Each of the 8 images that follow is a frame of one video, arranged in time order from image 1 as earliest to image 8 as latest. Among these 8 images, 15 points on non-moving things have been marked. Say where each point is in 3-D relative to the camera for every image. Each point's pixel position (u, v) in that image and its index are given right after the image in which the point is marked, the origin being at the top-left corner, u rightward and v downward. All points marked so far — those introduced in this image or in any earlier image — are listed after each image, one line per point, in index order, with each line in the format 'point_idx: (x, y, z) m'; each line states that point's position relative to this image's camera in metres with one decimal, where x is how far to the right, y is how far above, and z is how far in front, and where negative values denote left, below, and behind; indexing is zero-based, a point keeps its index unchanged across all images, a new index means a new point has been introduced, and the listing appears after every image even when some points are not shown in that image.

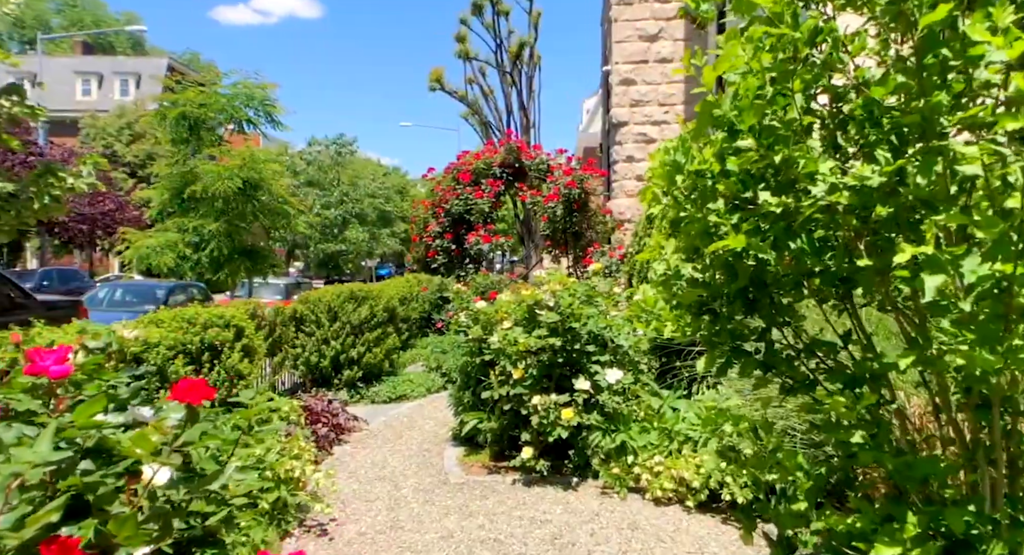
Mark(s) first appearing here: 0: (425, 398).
0: (-1.0, -1.4, +8.7) m
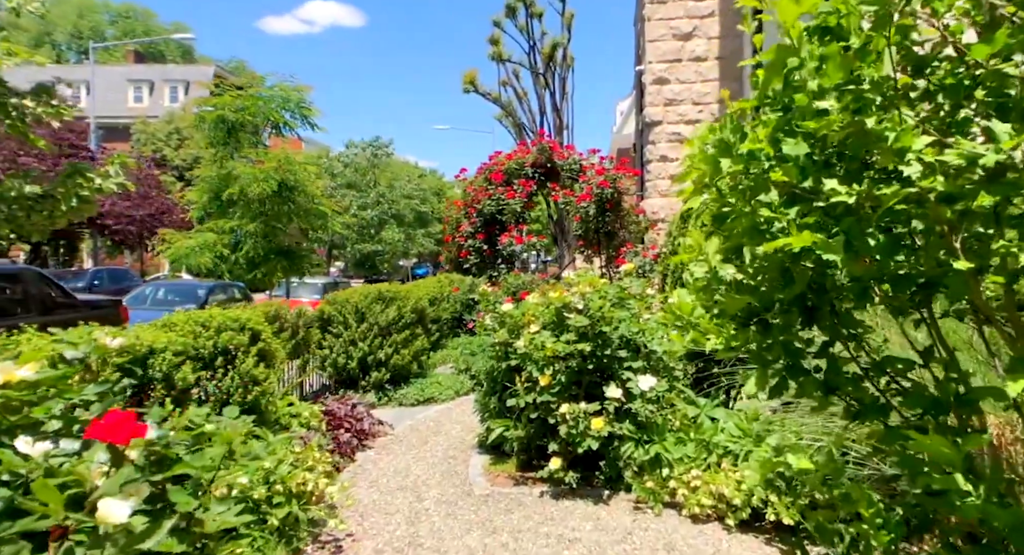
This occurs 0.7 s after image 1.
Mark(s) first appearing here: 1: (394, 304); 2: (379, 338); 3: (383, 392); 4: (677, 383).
0: (-0.7, -1.4, +8.6) m
1: (-1.4, -0.3, +8.6) m
2: (-1.6, -0.7, +8.4) m
3: (-1.5, -1.3, +8.4) m
4: (+1.1, -0.7, +4.8) m
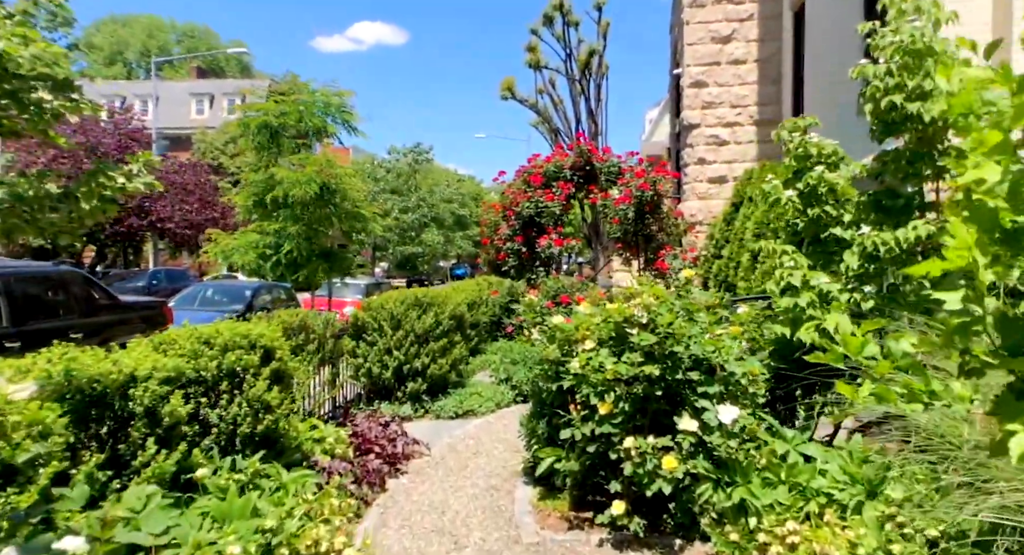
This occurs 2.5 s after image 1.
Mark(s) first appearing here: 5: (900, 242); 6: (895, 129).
0: (-0.2, -1.5, +7.9) m
1: (-0.9, -0.4, +8.0) m
2: (-1.1, -0.7, +7.9) m
3: (-1.0, -1.3, +7.8) m
4: (+1.4, -0.8, +4.1) m
5: (+2.0, +0.2, +3.8) m
6: (+2.1, +0.8, +3.9) m
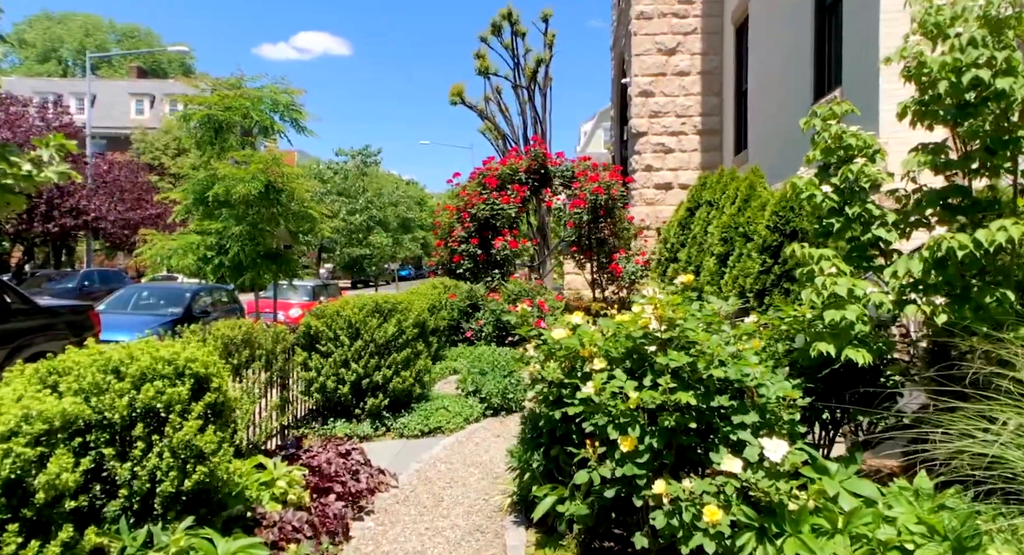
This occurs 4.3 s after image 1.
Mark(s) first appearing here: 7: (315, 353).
0: (-0.5, -1.5, +7.1) m
1: (-1.2, -0.4, +7.1) m
2: (-1.3, -0.8, +7.0) m
3: (-1.3, -1.4, +7.0) m
4: (+1.4, -0.8, +3.4) m
5: (+2.0, +0.1, +3.2) m
6: (+2.1, +0.8, +3.3) m
7: (-1.9, -0.7, +6.8) m
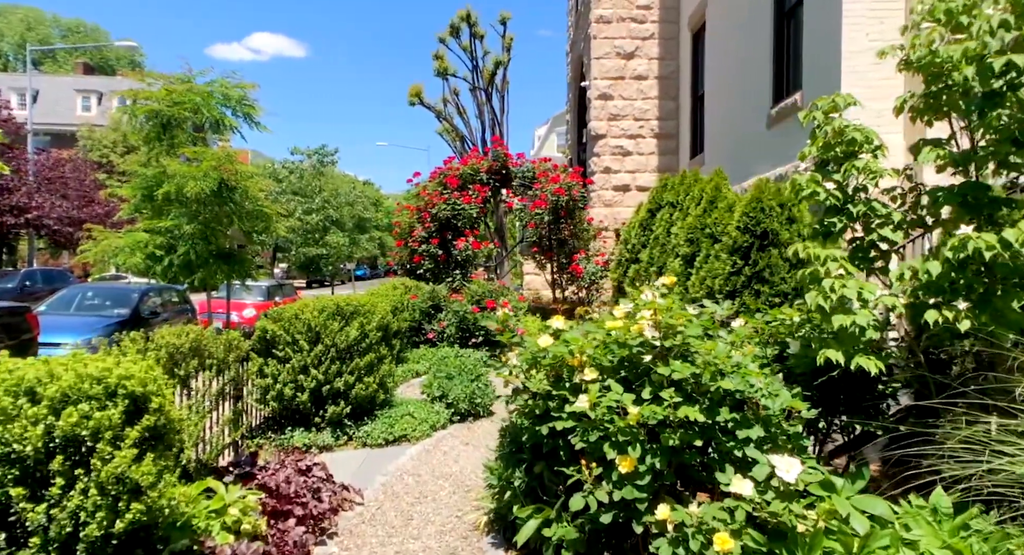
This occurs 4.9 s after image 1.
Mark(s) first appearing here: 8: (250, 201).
0: (-0.7, -1.5, +6.8) m
1: (-1.5, -0.4, +6.7) m
2: (-1.6, -0.8, +6.6) m
3: (-1.6, -1.4, +6.5) m
4: (+1.3, -0.8, +3.2) m
5: (+2.0, +0.1, +2.9) m
6: (+2.0, +0.8, +3.1) m
7: (-2.1, -0.7, +6.3) m
8: (-3.2, +1.0, +8.8) m
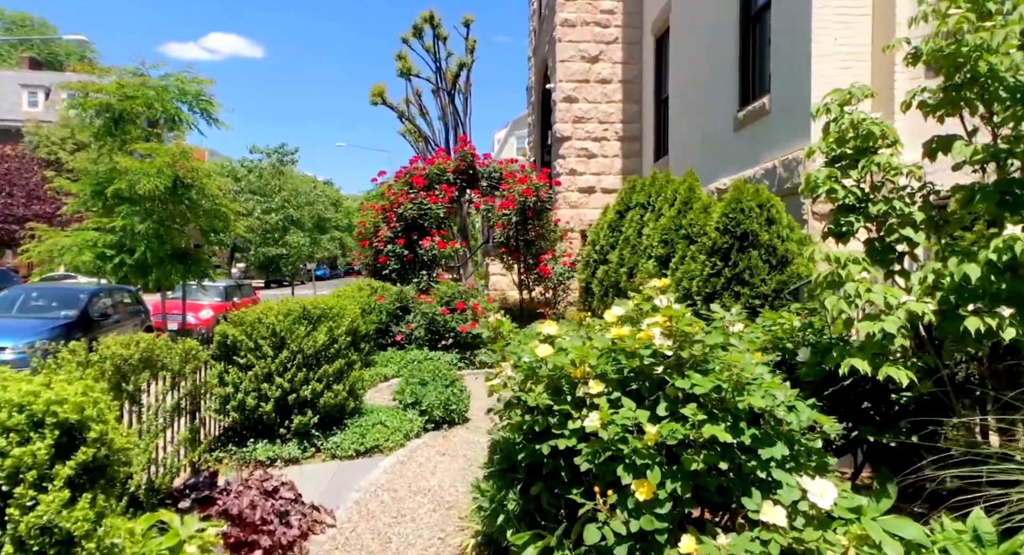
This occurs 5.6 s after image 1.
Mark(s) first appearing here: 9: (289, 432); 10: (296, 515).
0: (-0.9, -1.5, +6.4) m
1: (-1.6, -0.4, +6.3) m
2: (-1.8, -0.8, +6.2) m
3: (-1.7, -1.4, +6.1) m
4: (+1.3, -0.8, +2.9) m
5: (+2.0, +0.1, +2.7) m
6: (+2.0, +0.7, +2.8) m
7: (-2.3, -0.7, +5.9) m
8: (-3.5, +1.0, +8.3) m
9: (-1.9, -1.3, +6.1) m
10: (-1.2, -1.3, +4.0) m
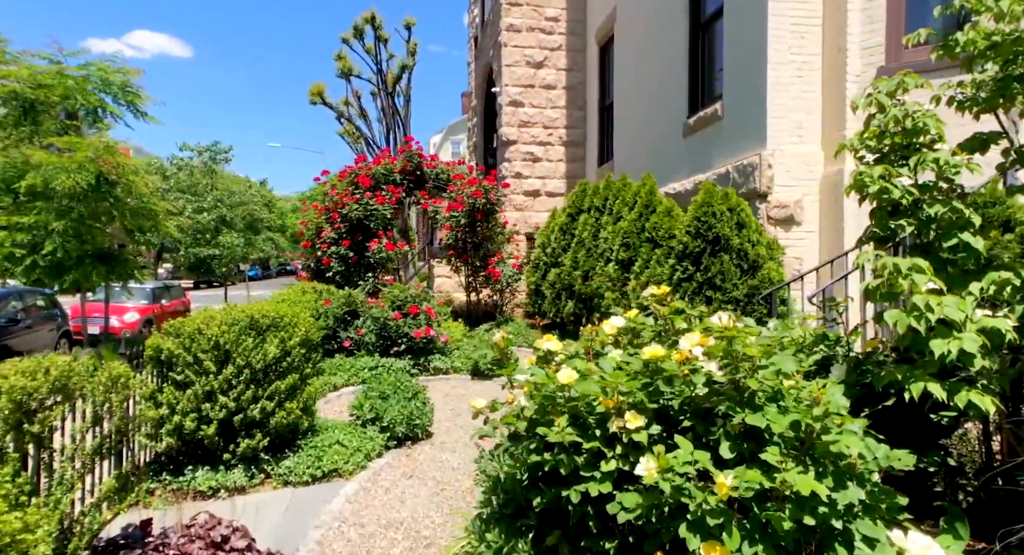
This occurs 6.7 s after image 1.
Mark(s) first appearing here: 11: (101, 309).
0: (-1.1, -1.5, +5.7) m
1: (-1.8, -0.4, +5.6) m
2: (-1.9, -0.8, +5.4) m
3: (-1.9, -1.4, +5.4) m
4: (+1.4, -0.8, +2.4) m
5: (+2.1, +0.1, +2.3) m
6: (+2.1, +0.7, +2.4) m
7: (-2.4, -0.7, +5.1) m
8: (-3.8, +1.0, +7.5) m
9: (-2.1, -1.3, +5.4) m
10: (-1.2, -1.3, +3.4) m
11: (-6.9, -0.6, +12.4) m
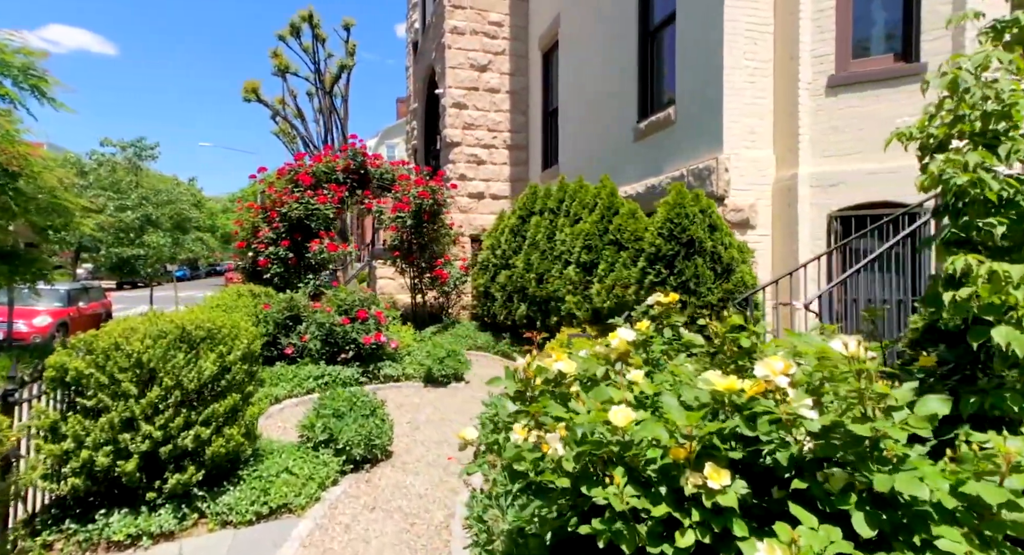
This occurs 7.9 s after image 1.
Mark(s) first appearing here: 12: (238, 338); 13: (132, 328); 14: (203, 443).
0: (-1.3, -1.6, +4.9) m
1: (-2.0, -0.4, +4.8) m
2: (-2.1, -0.8, +4.6) m
3: (-2.0, -1.4, +4.5) m
4: (+1.5, -0.9, +1.8) m
5: (+2.2, +0.1, +1.8) m
6: (+2.2, +0.7, +1.9) m
7: (-2.5, -0.7, +4.2) m
8: (-4.1, +1.0, +6.5) m
9: (-2.2, -1.3, +4.5) m
10: (-1.2, -1.3, +2.6) m
11: (-7.6, -0.6, +11.2) m
12: (-1.9, -0.4, +5.0) m
13: (-2.3, -0.3, +4.5) m
14: (-2.0, -1.0, +4.6) m
